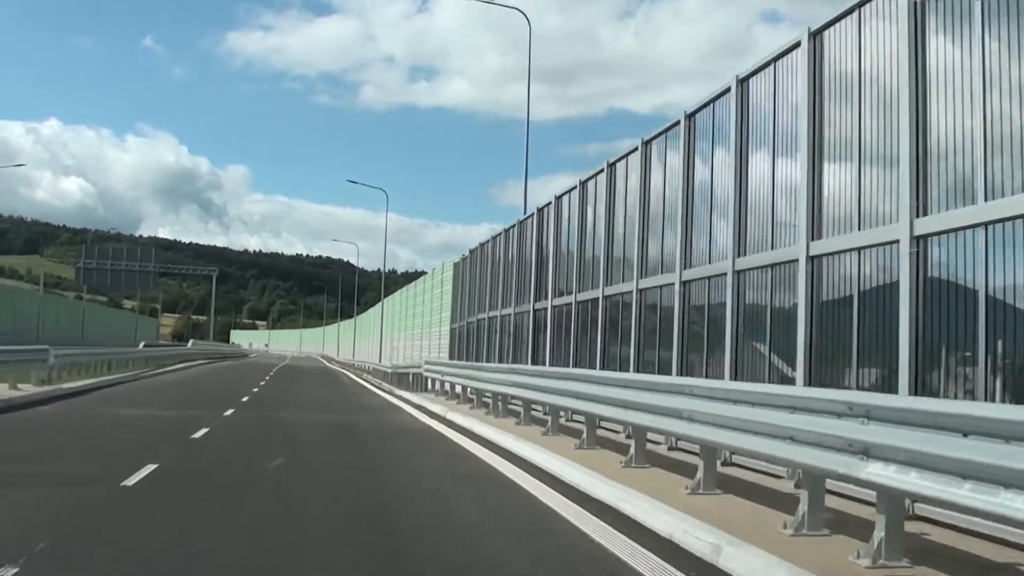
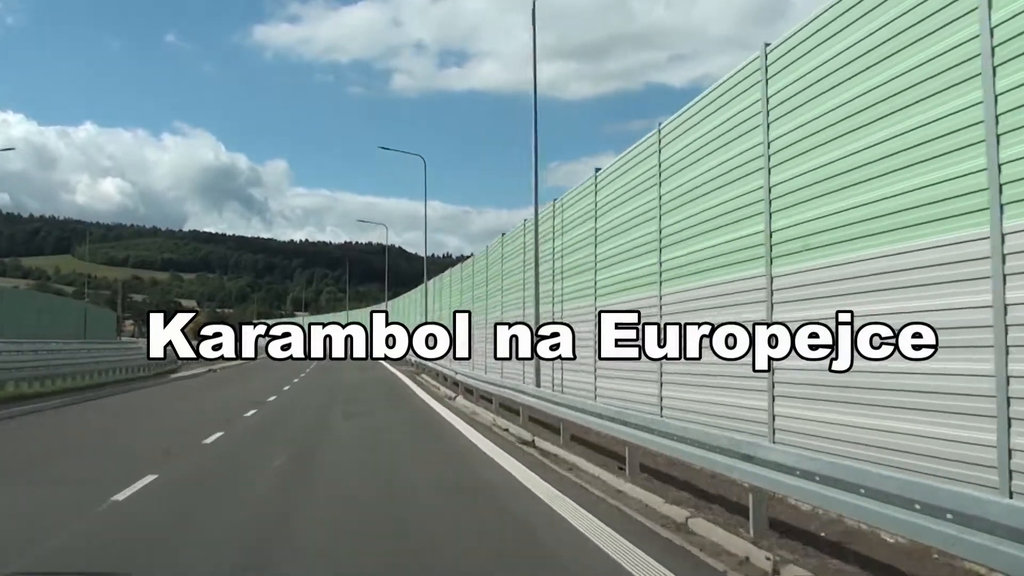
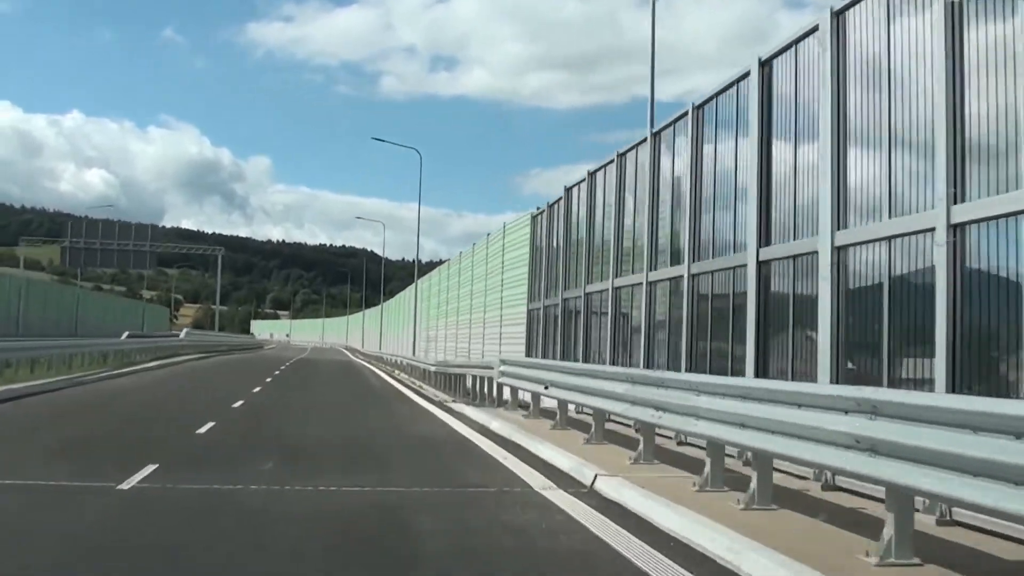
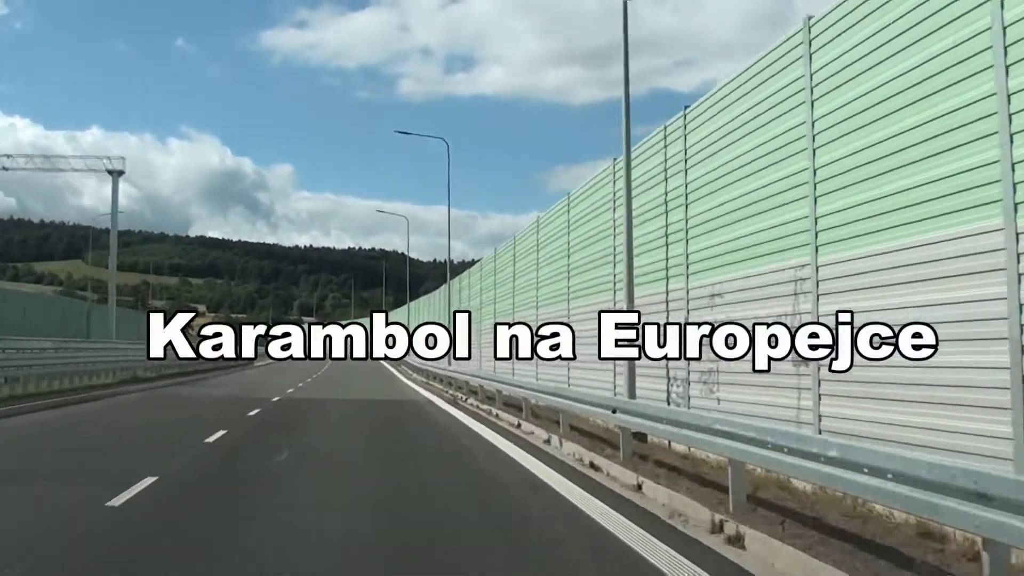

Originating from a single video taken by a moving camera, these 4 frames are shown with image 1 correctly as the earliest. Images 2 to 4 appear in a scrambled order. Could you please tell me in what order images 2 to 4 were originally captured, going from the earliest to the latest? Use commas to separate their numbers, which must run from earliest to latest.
3, 4, 2
